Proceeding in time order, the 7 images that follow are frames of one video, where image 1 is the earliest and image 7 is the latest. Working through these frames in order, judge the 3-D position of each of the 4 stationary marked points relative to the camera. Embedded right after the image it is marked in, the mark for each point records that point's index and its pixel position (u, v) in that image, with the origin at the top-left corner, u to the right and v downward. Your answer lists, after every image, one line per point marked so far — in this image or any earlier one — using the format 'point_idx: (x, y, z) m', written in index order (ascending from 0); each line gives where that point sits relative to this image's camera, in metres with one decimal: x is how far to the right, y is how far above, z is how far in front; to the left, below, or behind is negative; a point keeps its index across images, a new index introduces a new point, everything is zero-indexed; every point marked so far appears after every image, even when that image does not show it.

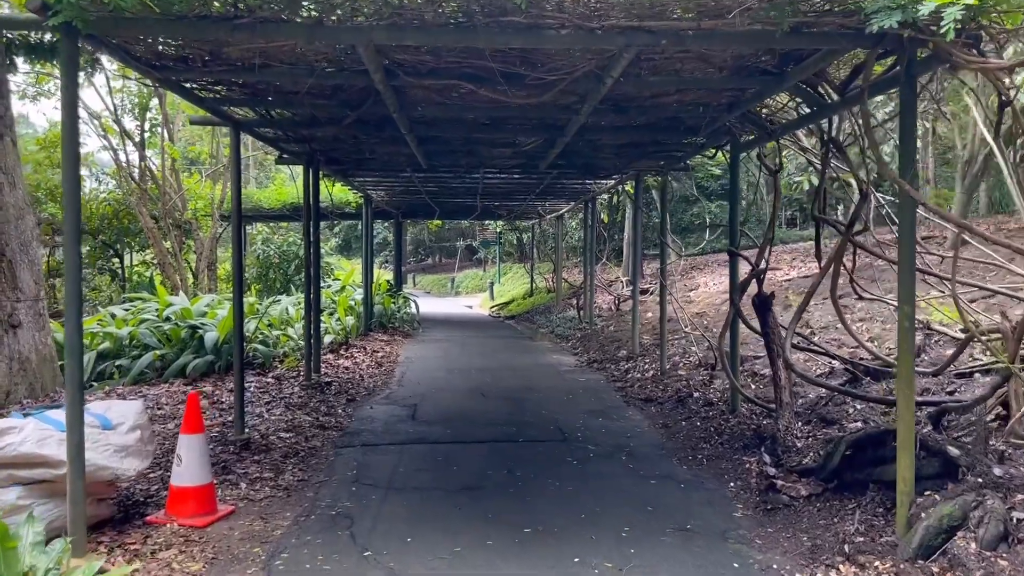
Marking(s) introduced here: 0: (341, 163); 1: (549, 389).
0: (-1.2, +0.9, +5.7) m
1: (+0.3, -0.7, +5.8) m
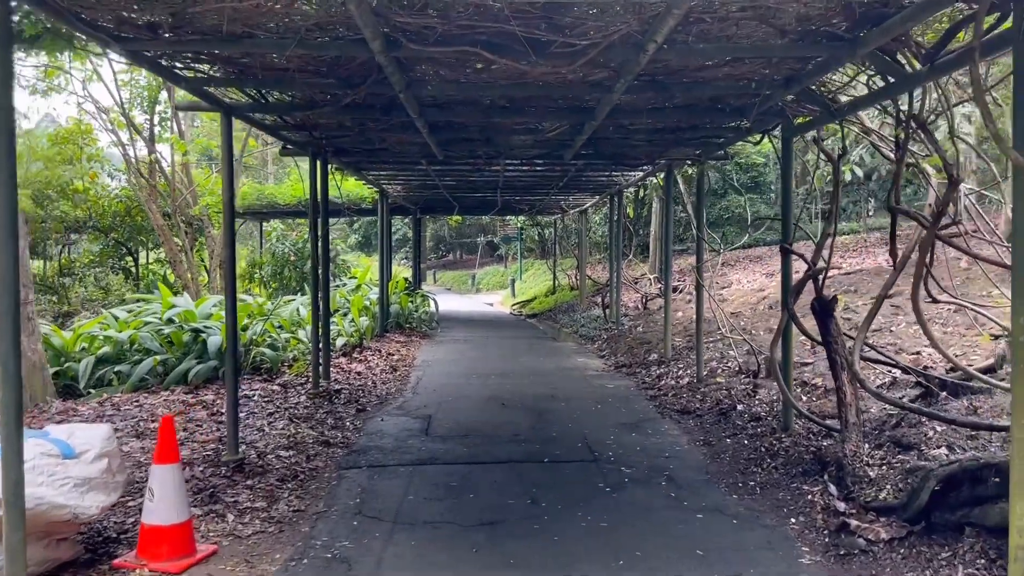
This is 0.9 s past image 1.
0: (-1.0, +0.9, +5.3) m
1: (+0.4, -0.7, +5.4) m
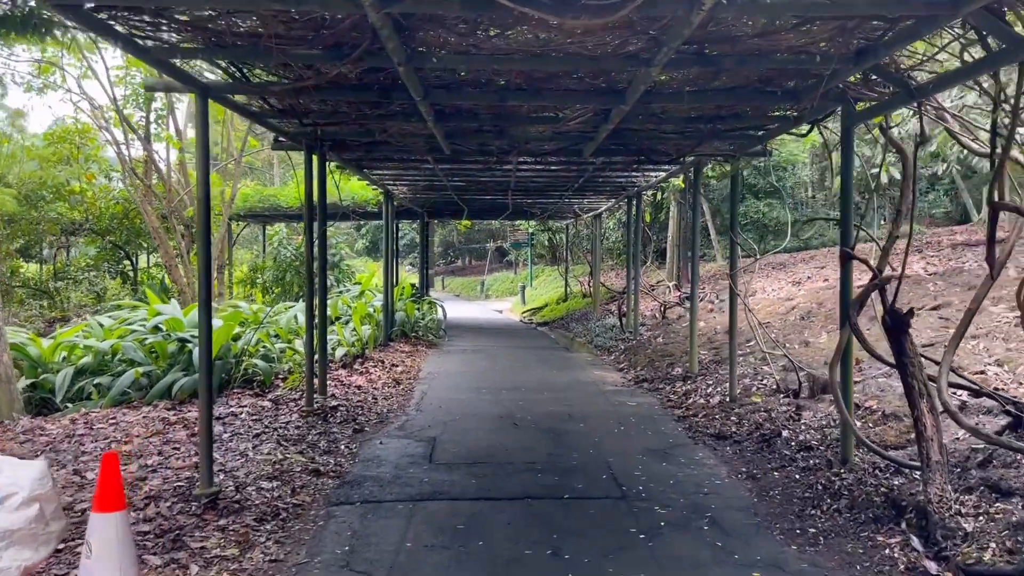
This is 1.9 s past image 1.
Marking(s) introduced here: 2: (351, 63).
0: (-1.0, +0.8, +4.8) m
1: (+0.5, -0.8, +4.9) m
2: (-0.5, +0.7, +2.6) m
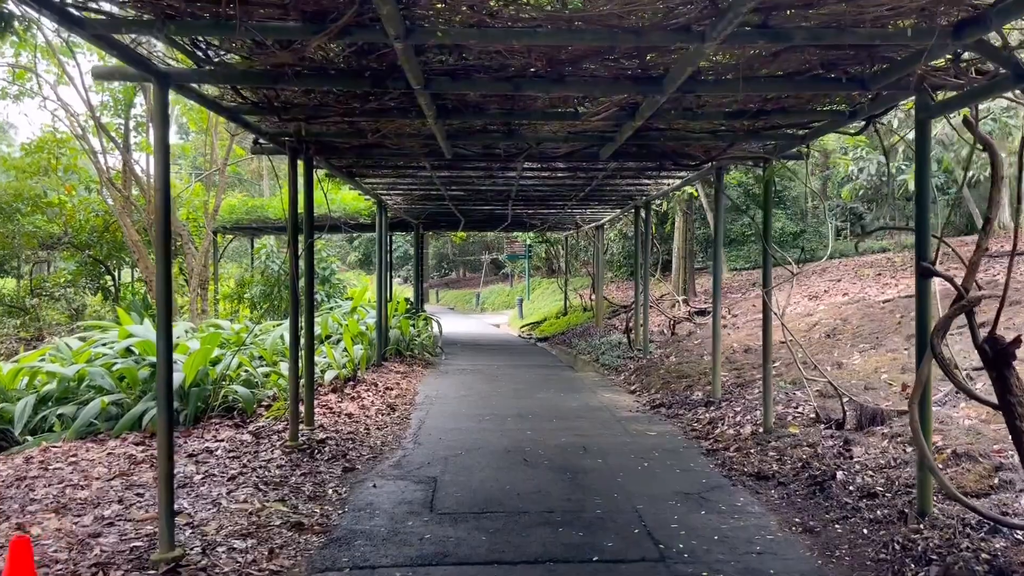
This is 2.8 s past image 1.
0: (-0.9, +0.7, +4.3) m
1: (+0.6, -0.9, +4.3) m
2: (-0.5, +0.7, +2.1) m
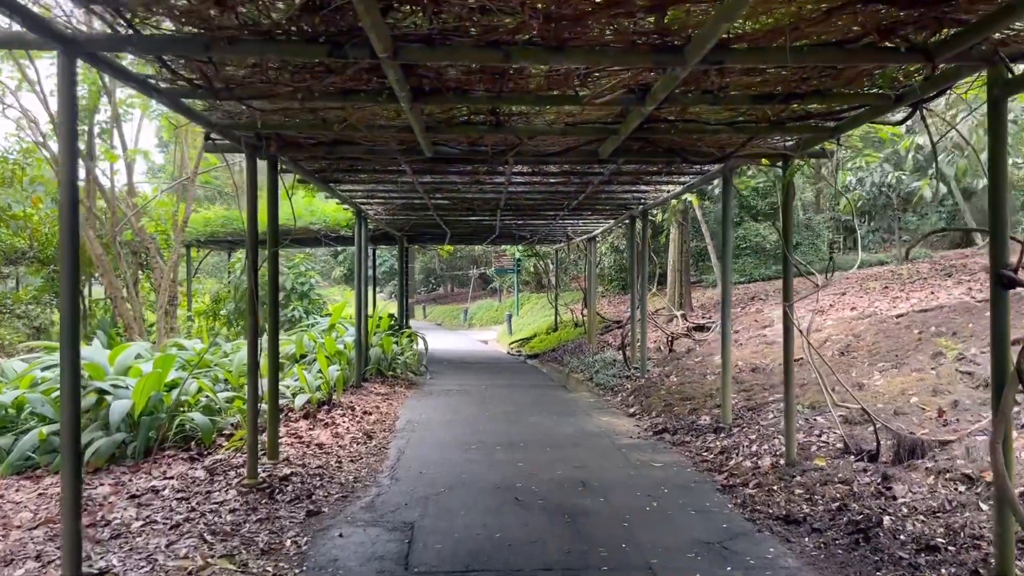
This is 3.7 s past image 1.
0: (-1.0, +0.6, +3.8) m
1: (+0.5, -0.9, +3.8) m
2: (-0.5, +0.6, +1.6) m
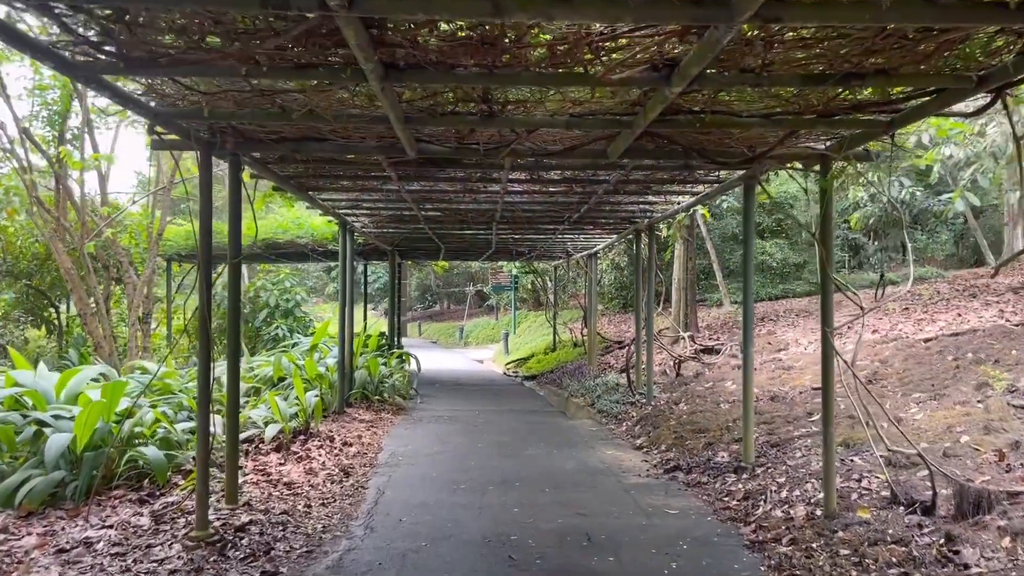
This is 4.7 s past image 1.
0: (-1.0, +0.6, +3.3) m
1: (+0.5, -1.0, +3.3) m
2: (-0.5, +0.6, +1.1) m
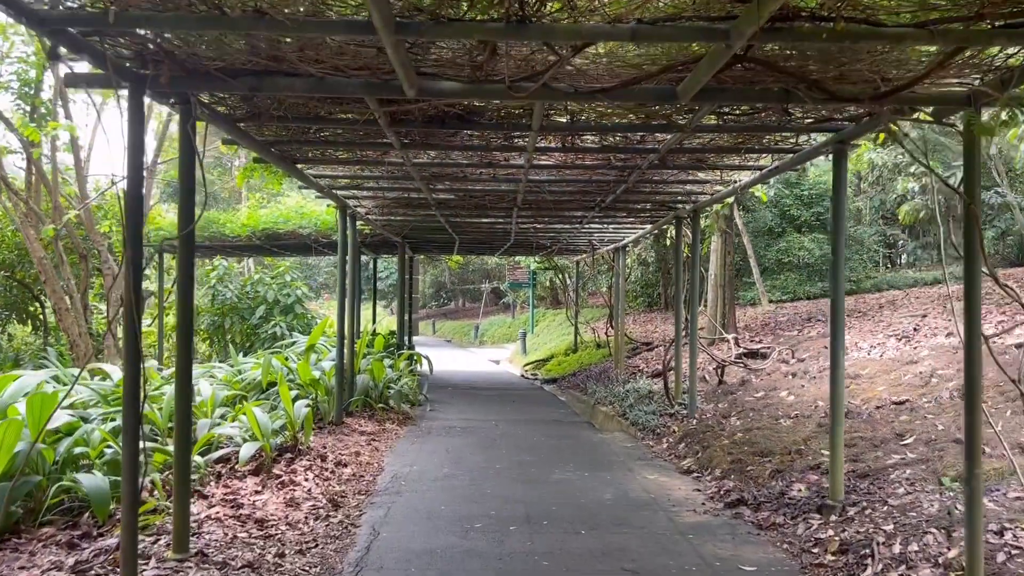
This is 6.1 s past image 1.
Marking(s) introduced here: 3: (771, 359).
0: (-0.9, +0.6, +2.5) m
1: (+0.6, -1.0, +2.4) m
2: (-0.4, +0.6, +0.3) m
3: (+2.1, -0.6, +6.7) m
